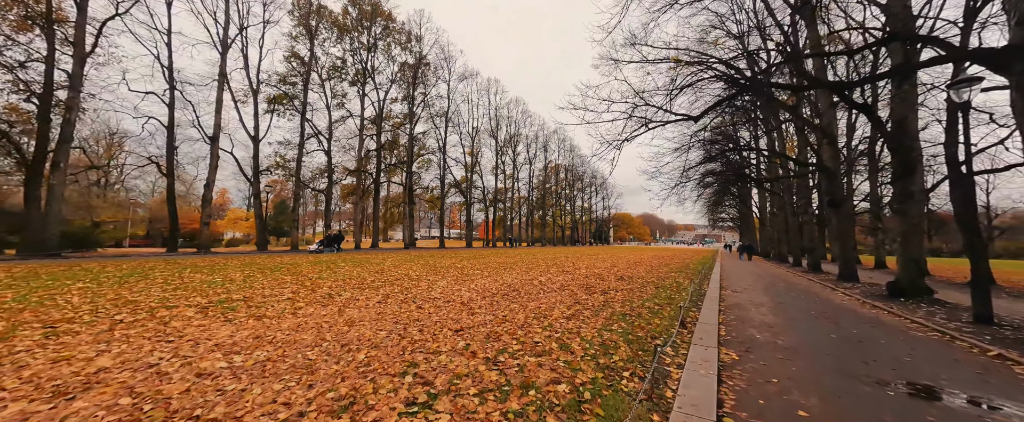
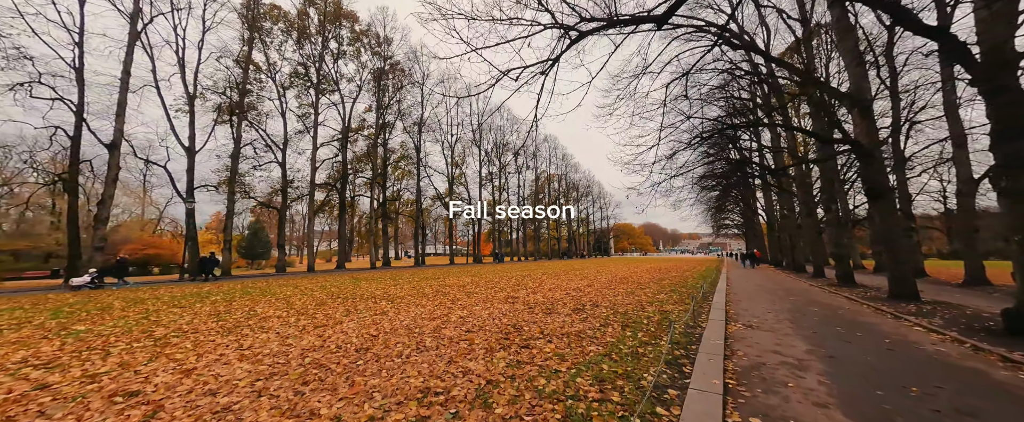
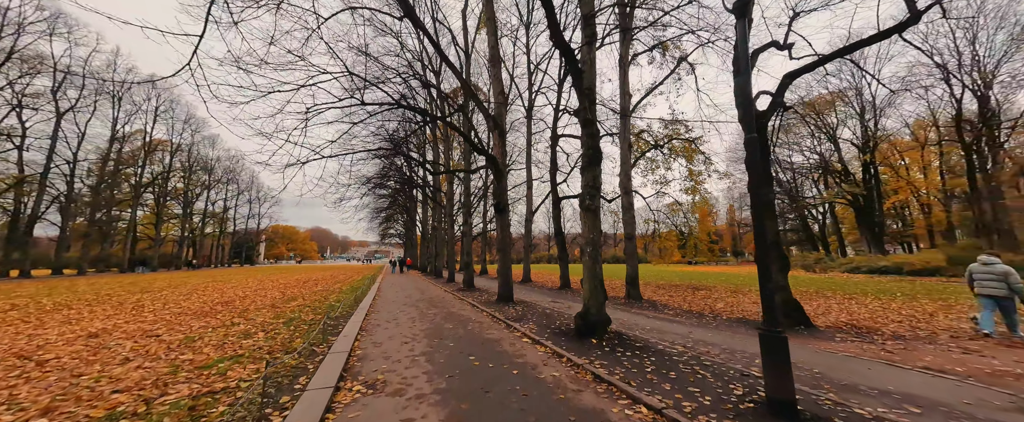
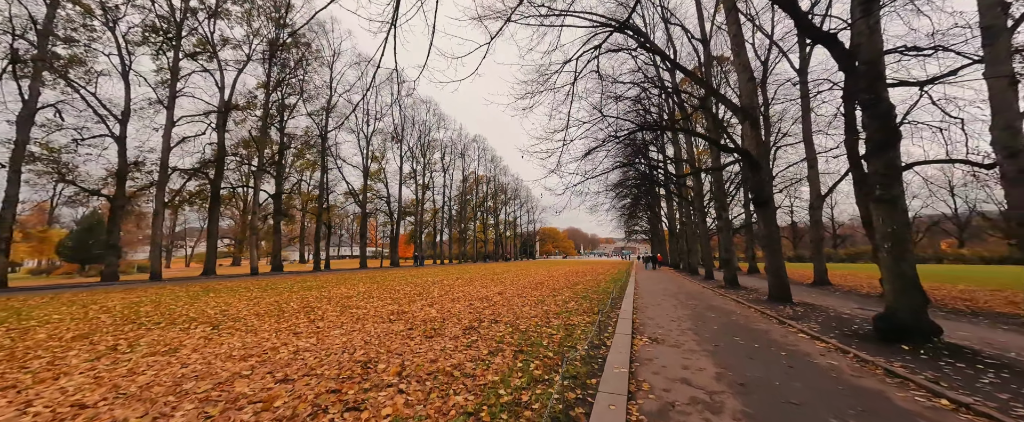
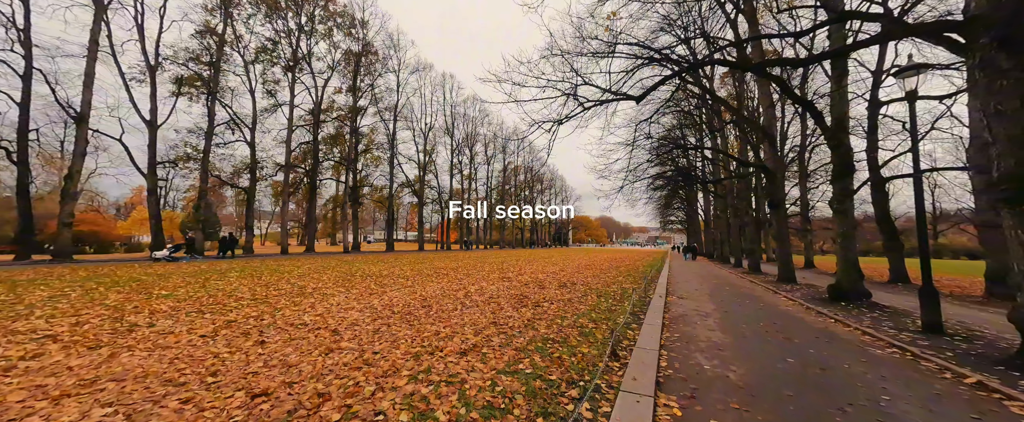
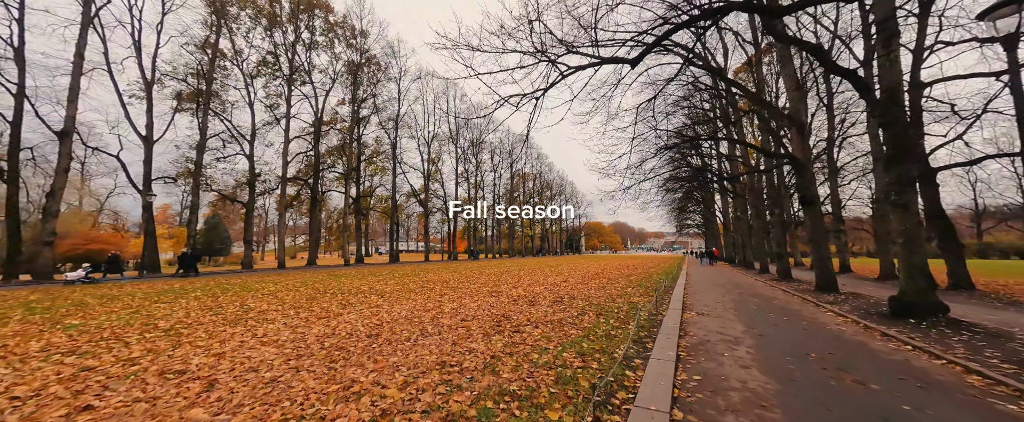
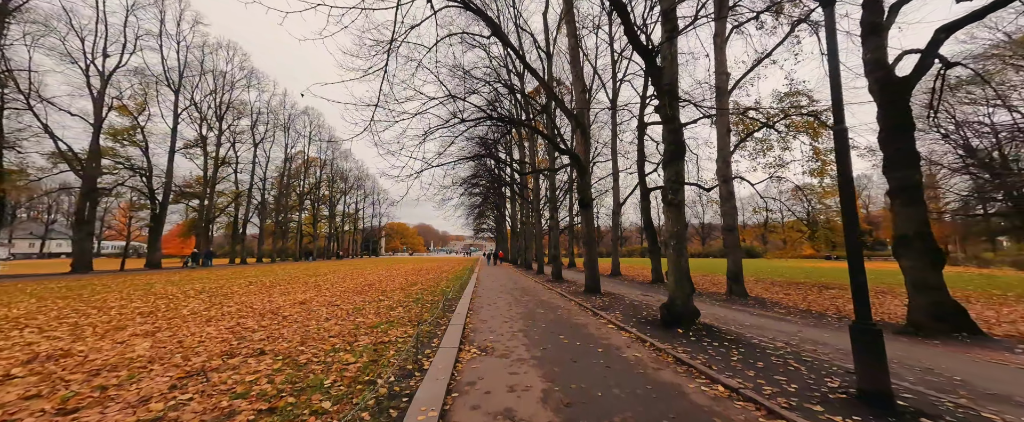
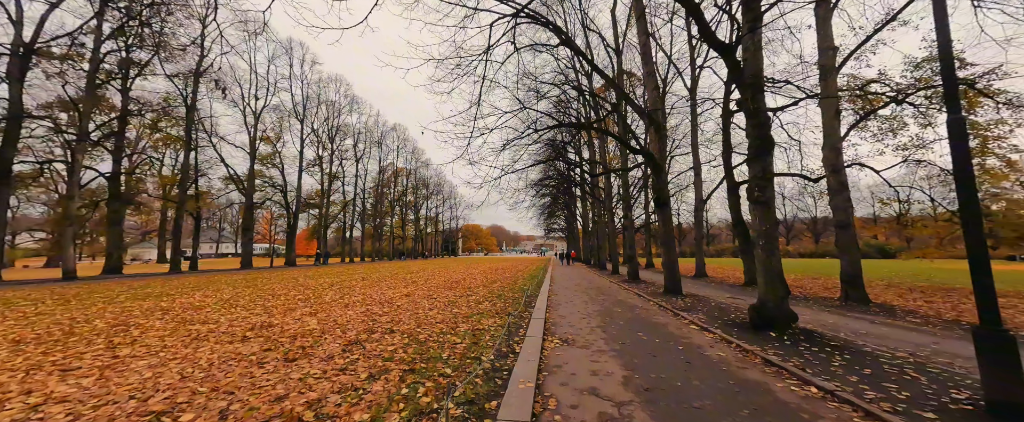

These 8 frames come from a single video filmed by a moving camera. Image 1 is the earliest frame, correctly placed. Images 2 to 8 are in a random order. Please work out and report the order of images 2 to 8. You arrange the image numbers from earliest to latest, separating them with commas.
5, 6, 2, 4, 8, 7, 3
